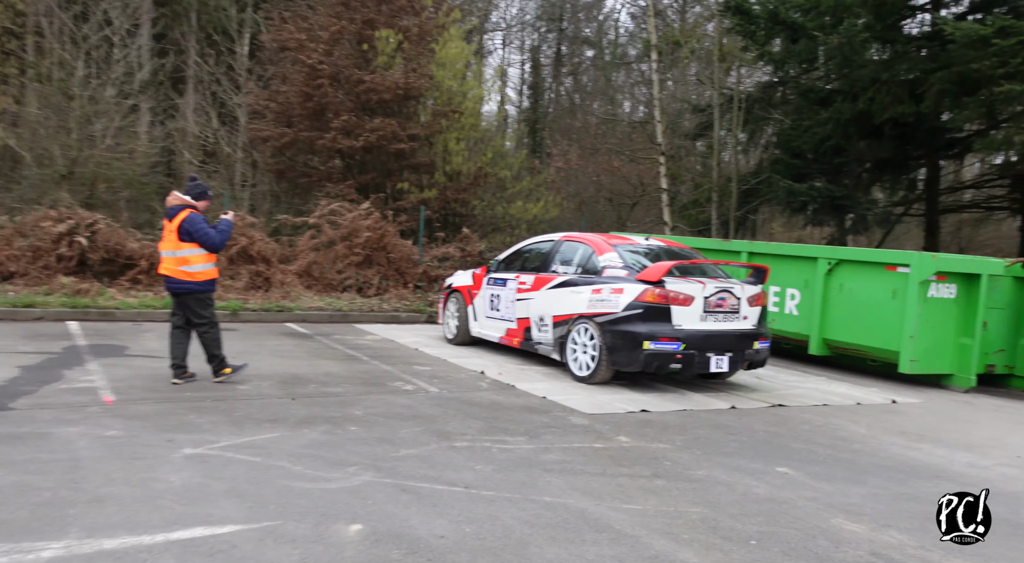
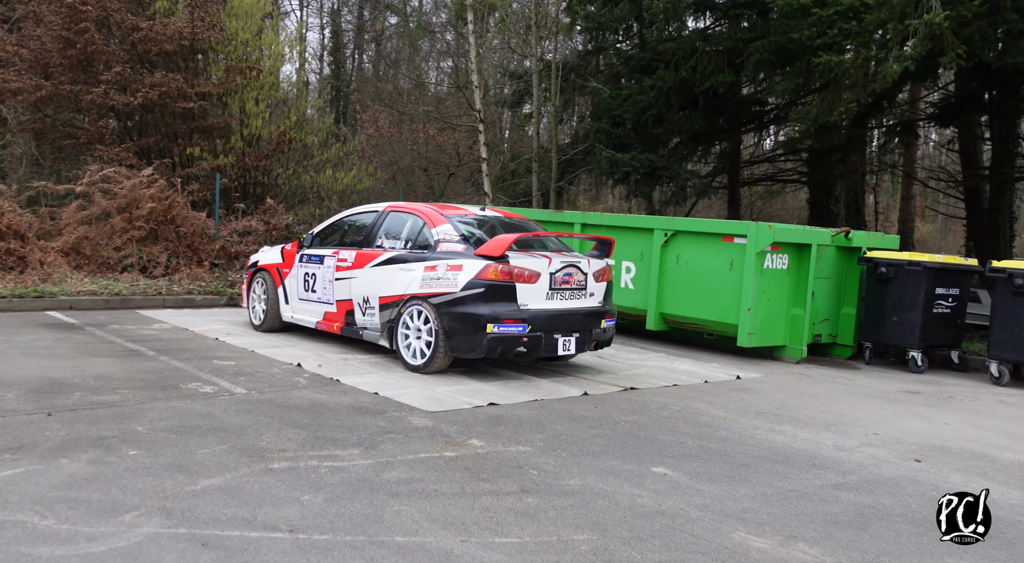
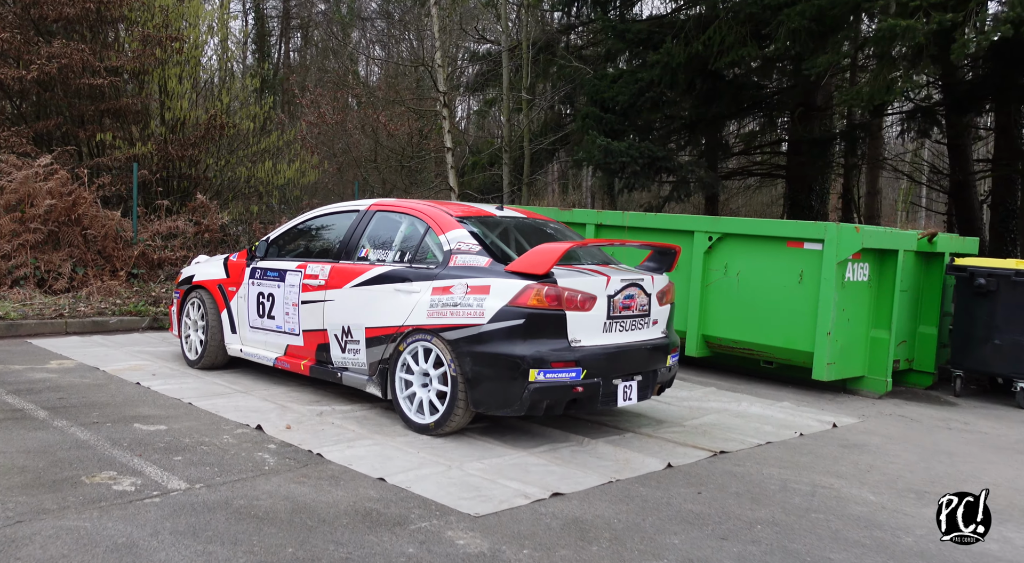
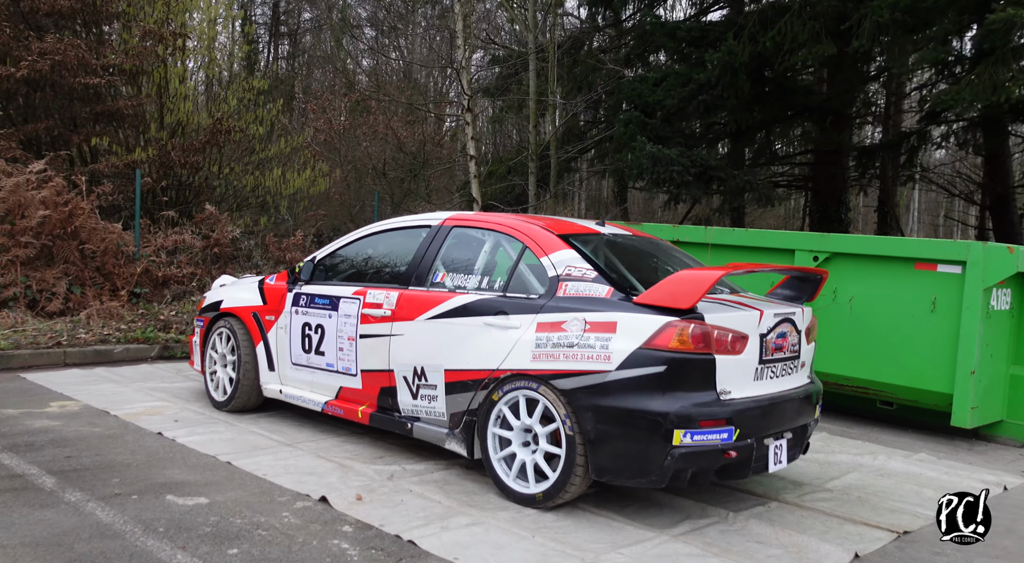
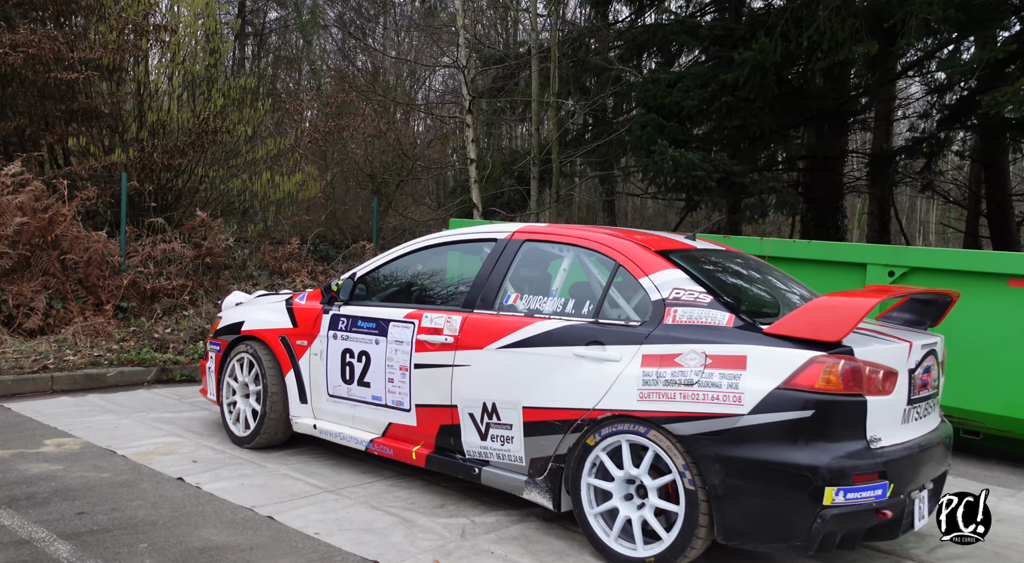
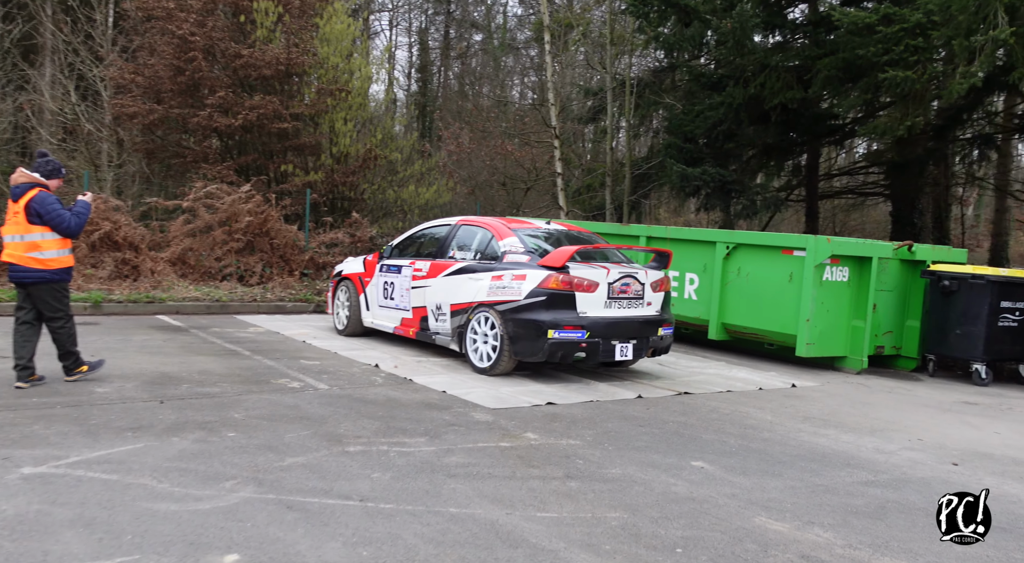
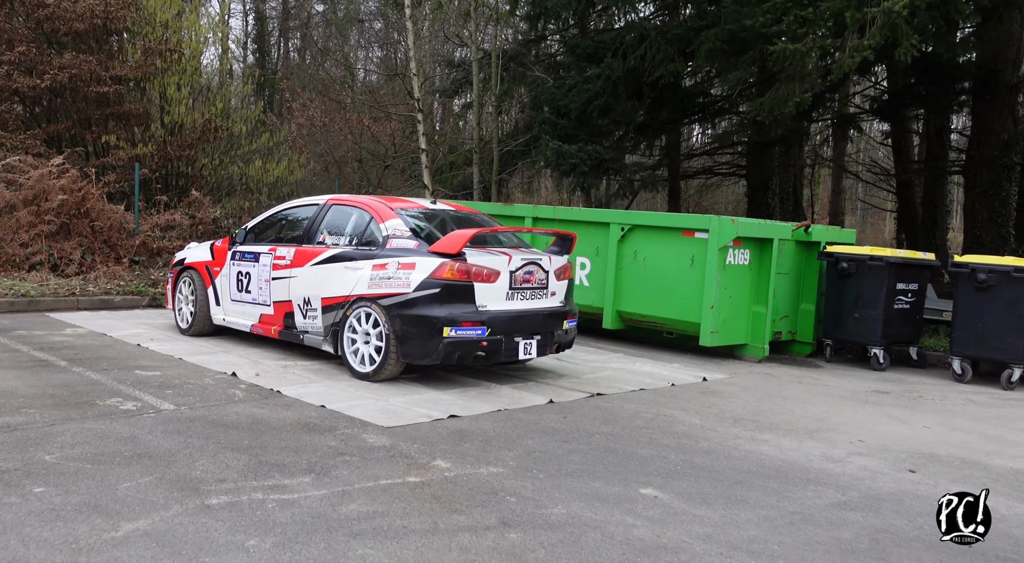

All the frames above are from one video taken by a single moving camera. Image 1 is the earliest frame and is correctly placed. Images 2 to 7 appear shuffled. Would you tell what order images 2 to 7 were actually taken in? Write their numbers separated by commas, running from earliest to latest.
6, 2, 7, 3, 4, 5
